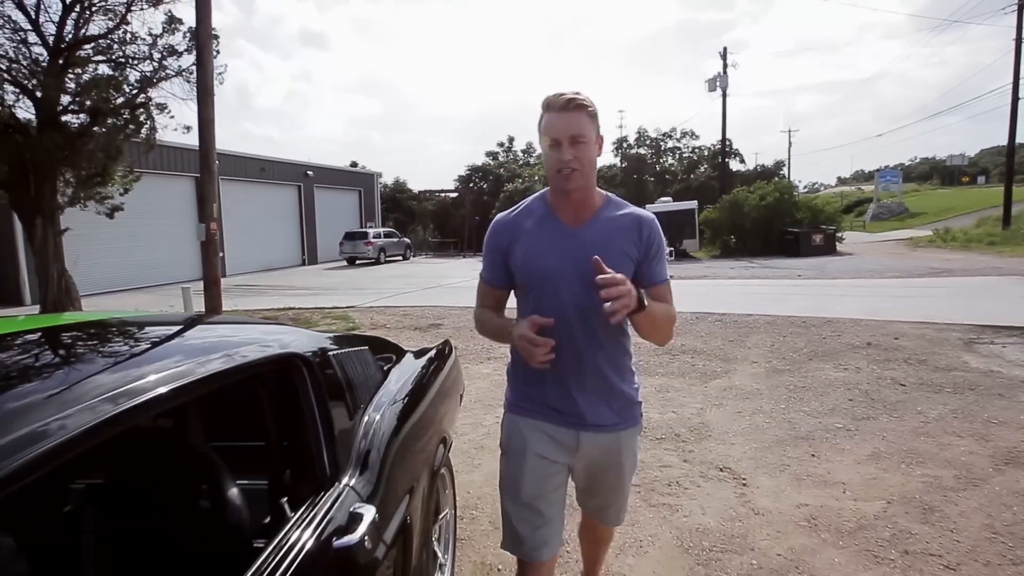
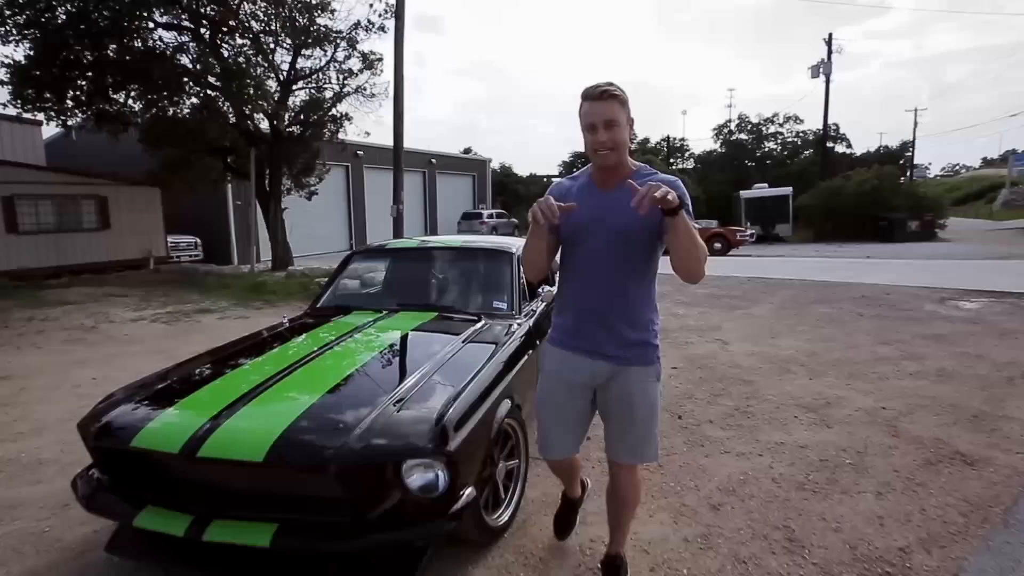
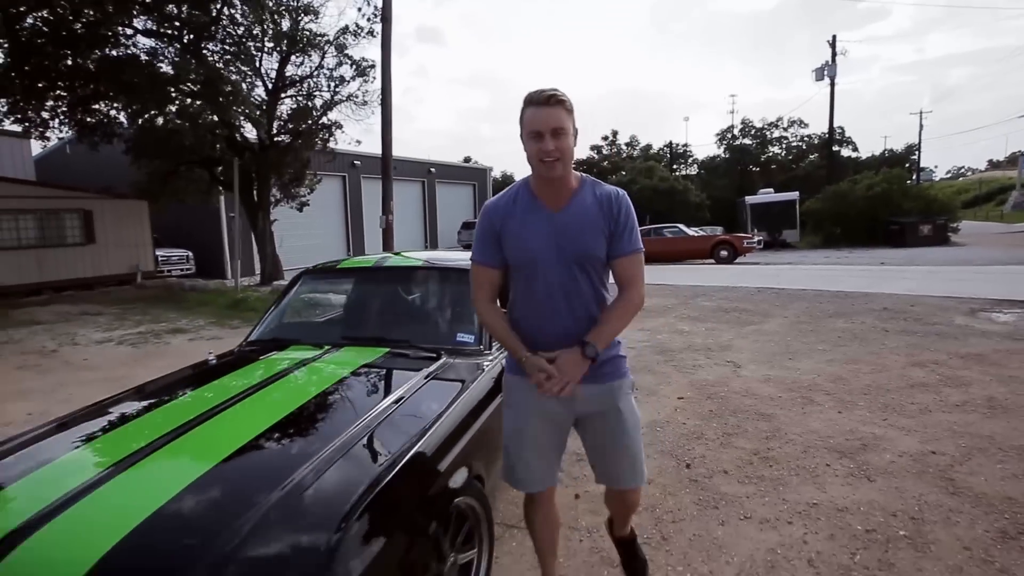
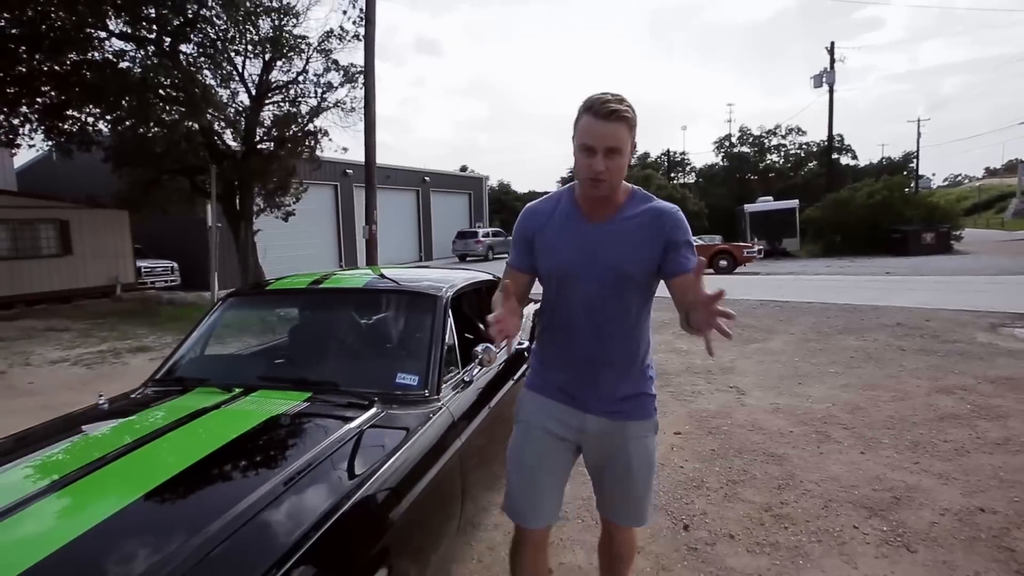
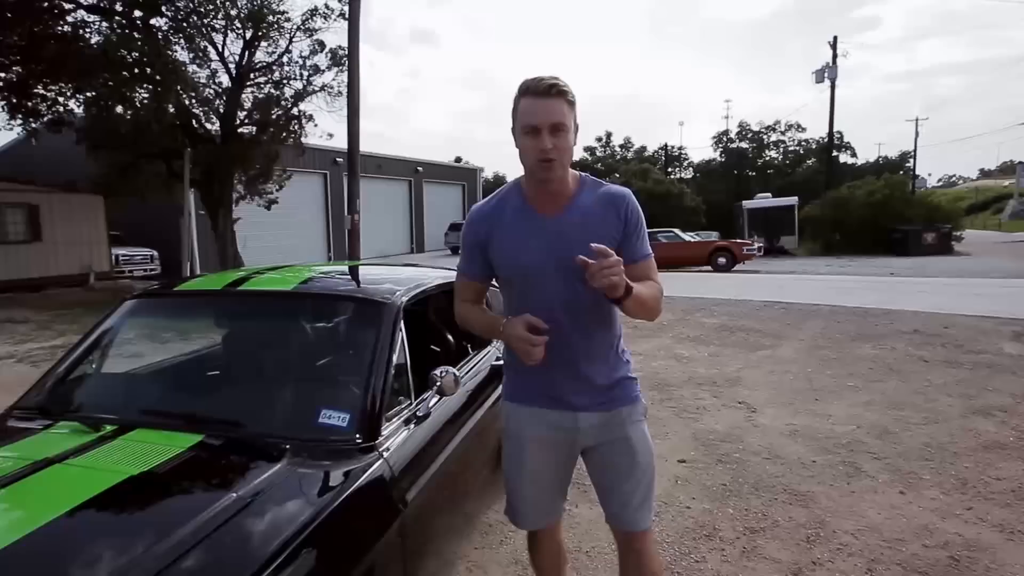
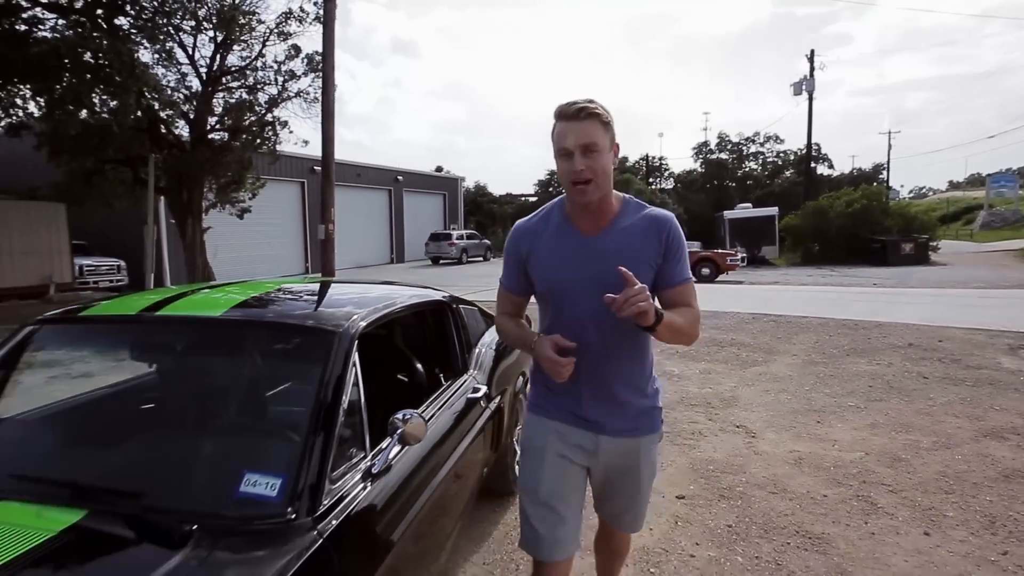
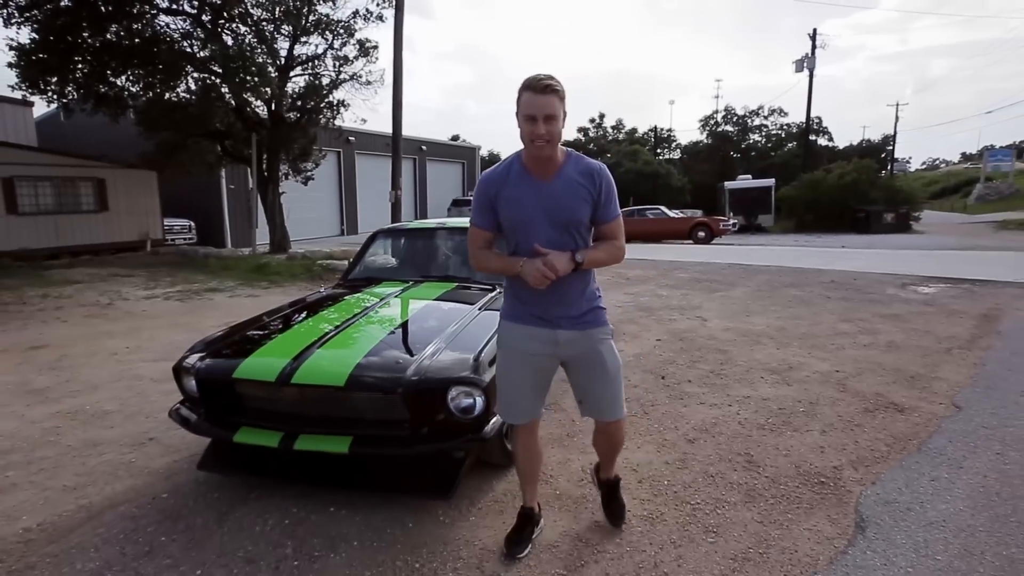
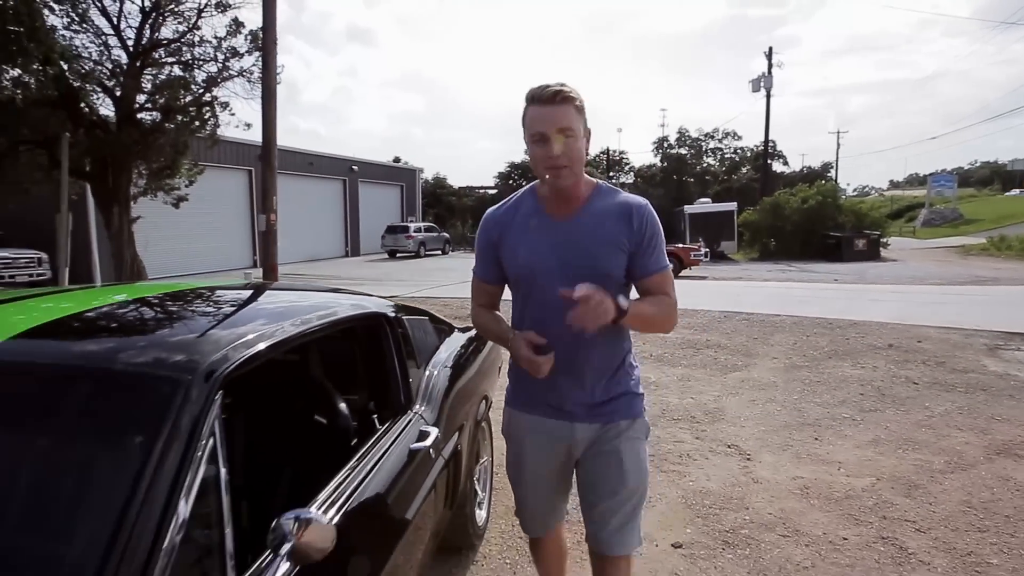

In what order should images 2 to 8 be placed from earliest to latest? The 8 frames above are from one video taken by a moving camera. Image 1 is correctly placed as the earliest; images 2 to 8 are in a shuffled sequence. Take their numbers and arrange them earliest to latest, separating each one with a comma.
8, 6, 5, 4, 3, 2, 7
